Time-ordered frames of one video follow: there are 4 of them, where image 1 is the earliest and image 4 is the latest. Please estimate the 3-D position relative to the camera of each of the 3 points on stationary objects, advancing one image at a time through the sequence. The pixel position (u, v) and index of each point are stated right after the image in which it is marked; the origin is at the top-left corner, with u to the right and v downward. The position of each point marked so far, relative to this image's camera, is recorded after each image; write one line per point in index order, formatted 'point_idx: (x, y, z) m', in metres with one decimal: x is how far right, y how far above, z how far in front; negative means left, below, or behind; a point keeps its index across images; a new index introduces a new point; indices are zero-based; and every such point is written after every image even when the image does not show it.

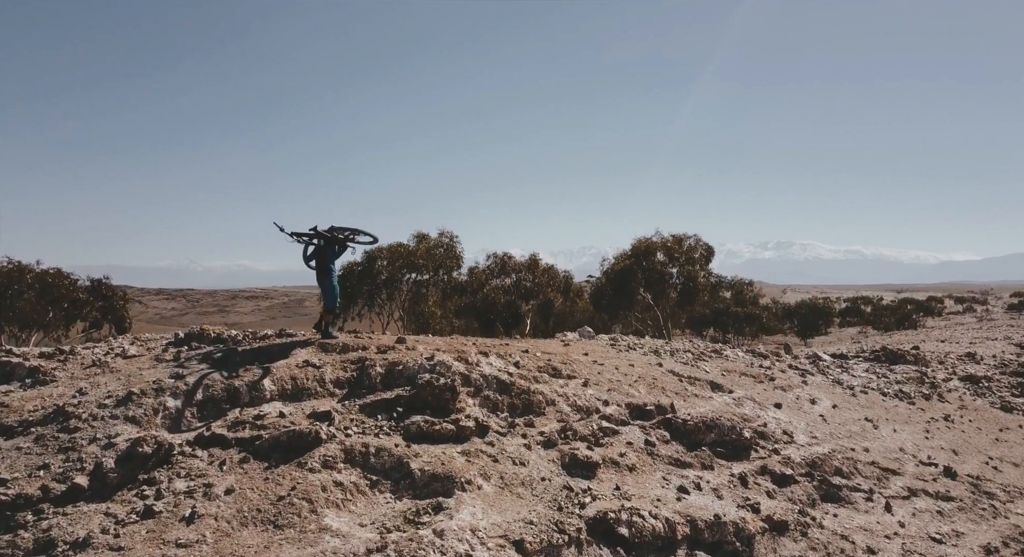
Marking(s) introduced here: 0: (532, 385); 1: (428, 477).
0: (+0.3, -1.9, +11.8) m
1: (-1.1, -2.7, +9.2) m
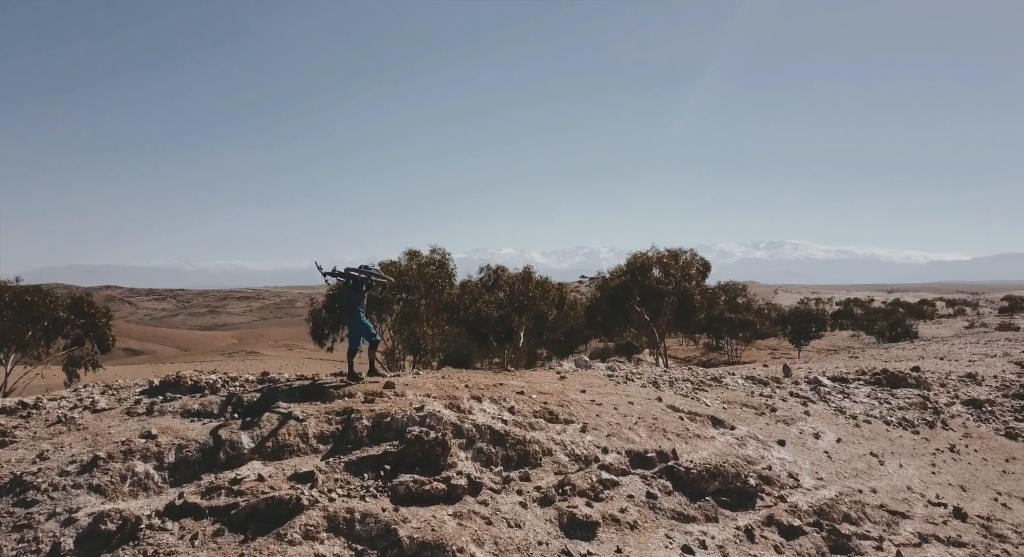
0: (+0.3, -2.6, +11.2) m
1: (-1.2, -3.4, +8.6) m
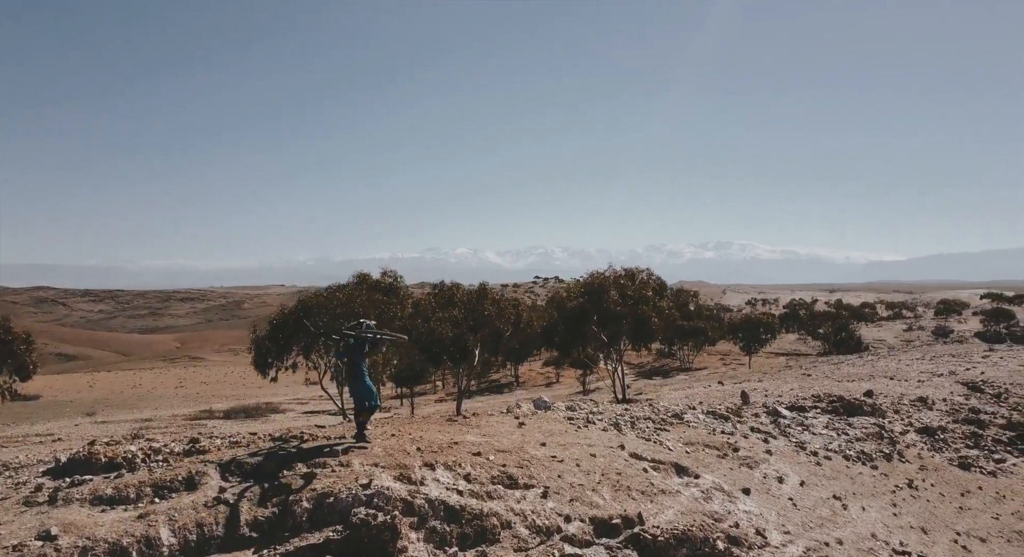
0: (-0.4, -3.5, +10.4) m
1: (-1.7, -4.3, +7.7) m
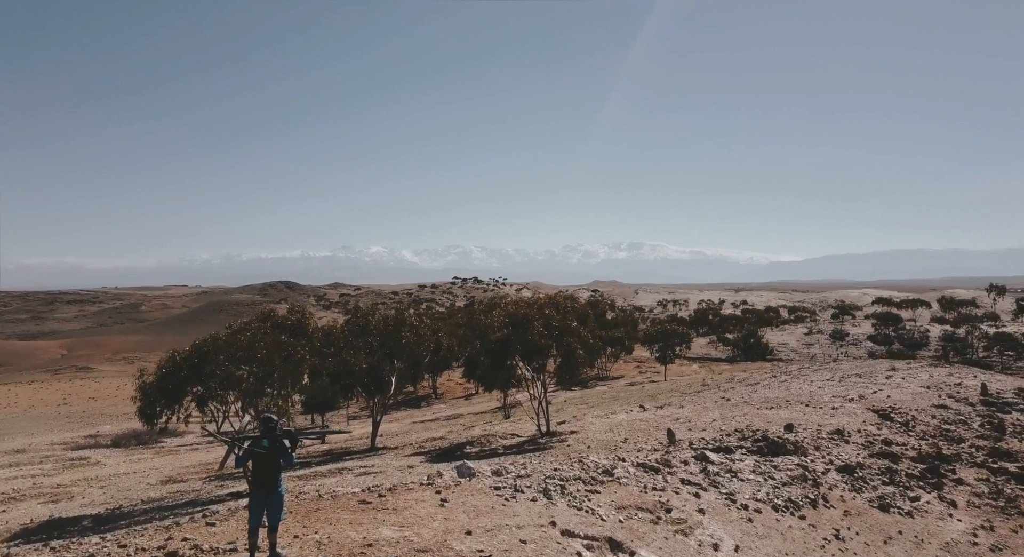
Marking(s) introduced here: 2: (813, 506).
0: (-1.4, -4.7, +8.9) m
1: (-2.4, -5.5, +6.1) m
2: (+8.3, -6.3, +18.8) m
